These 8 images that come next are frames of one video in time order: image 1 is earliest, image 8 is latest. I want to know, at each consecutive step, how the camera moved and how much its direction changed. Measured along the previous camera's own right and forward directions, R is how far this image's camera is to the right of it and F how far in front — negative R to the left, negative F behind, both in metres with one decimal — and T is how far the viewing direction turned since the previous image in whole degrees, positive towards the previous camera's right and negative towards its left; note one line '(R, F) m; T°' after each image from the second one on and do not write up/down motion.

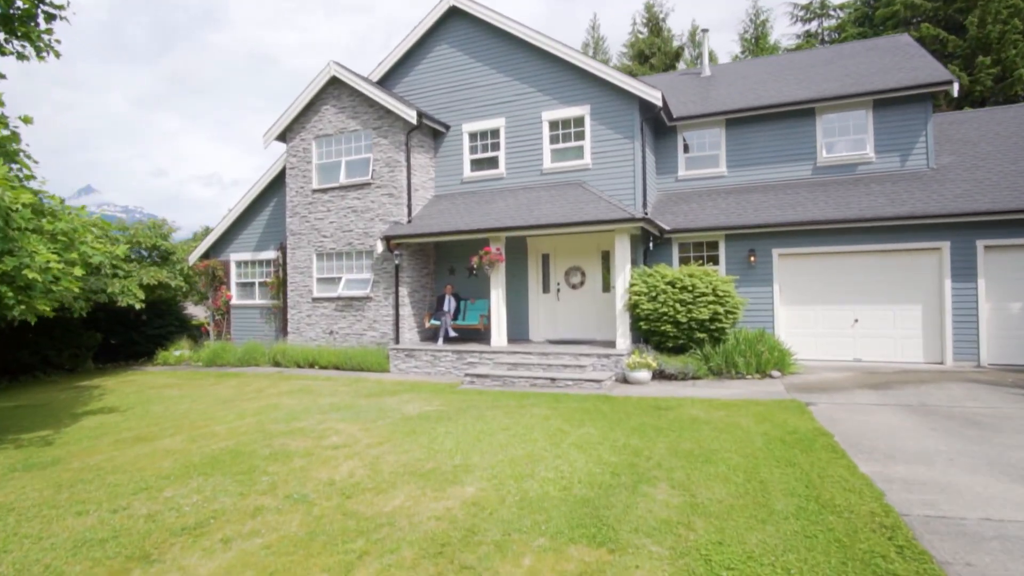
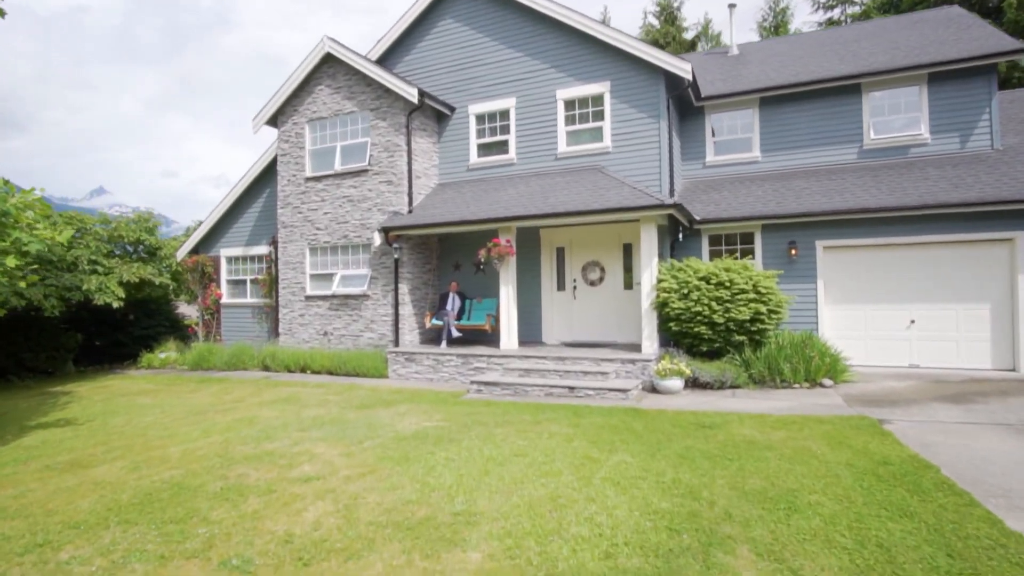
(-0.1, +1.3) m; -1°
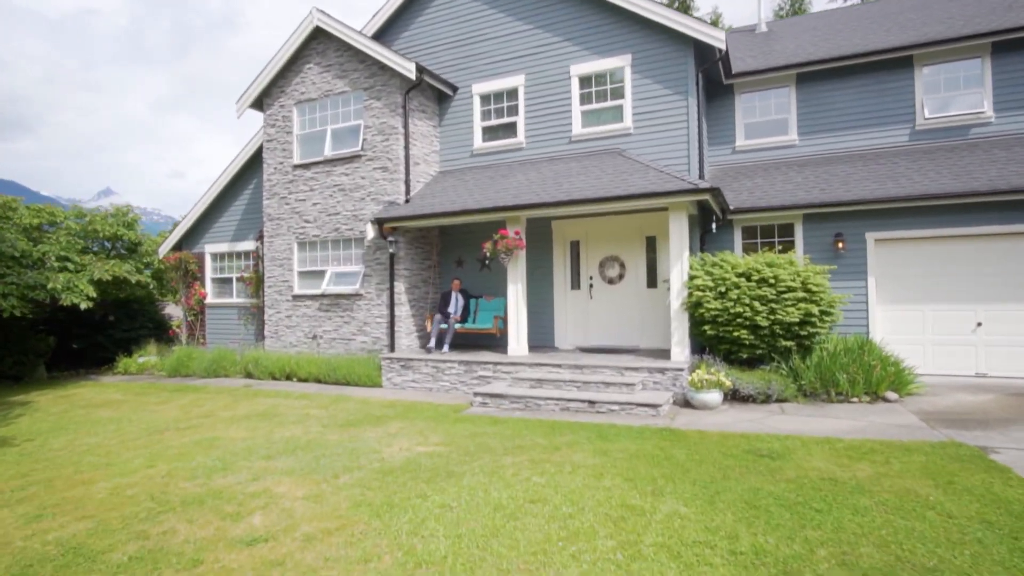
(-0.1, +1.3) m; -1°
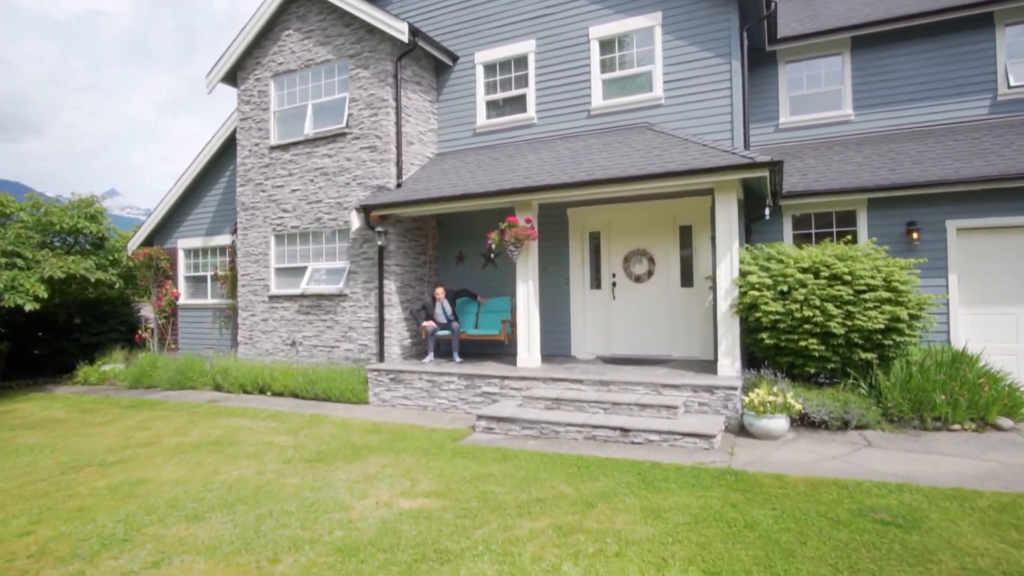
(-0.1, +1.6) m; 0°
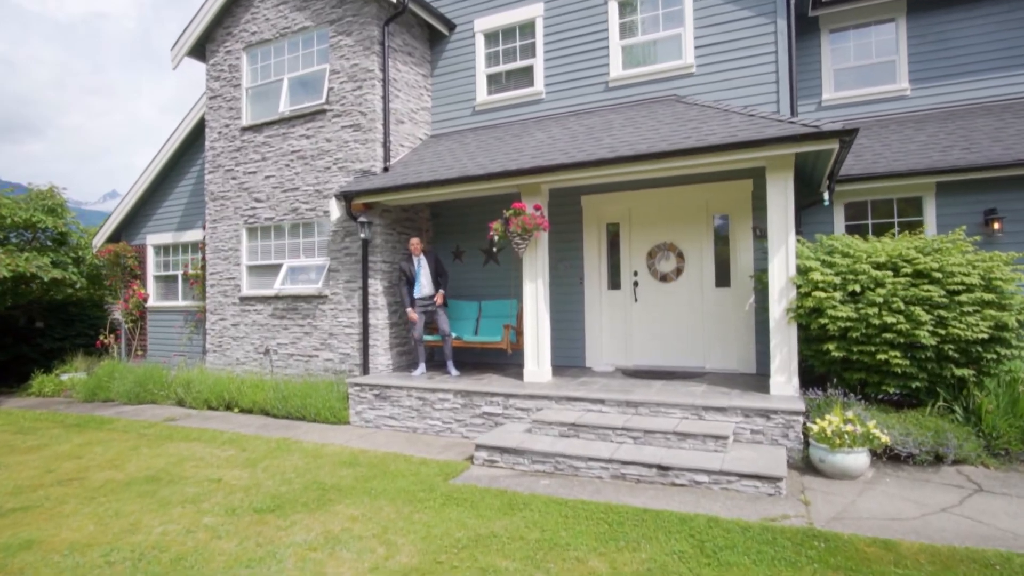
(-0.1, +1.3) m; 0°
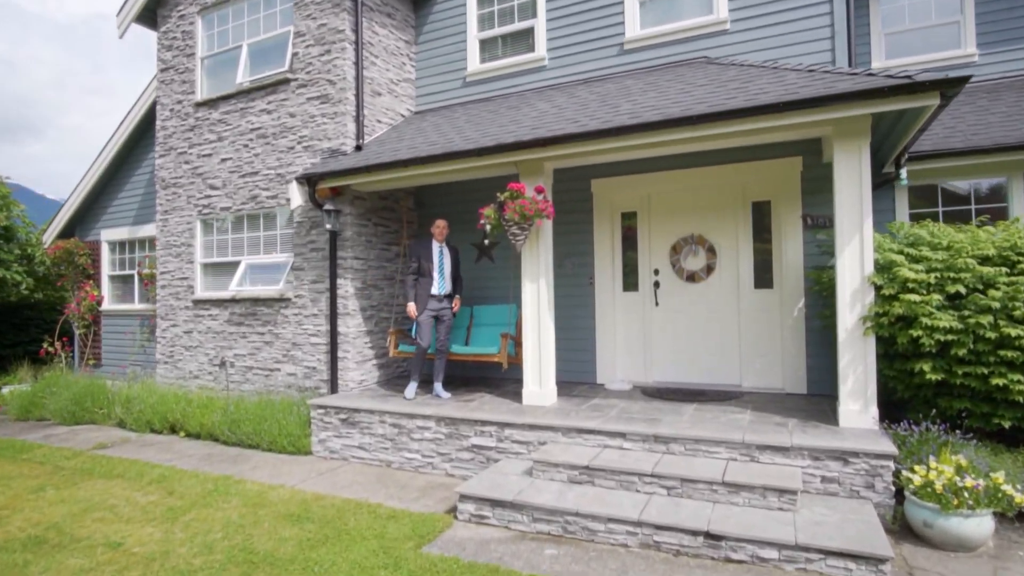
(0.0, +1.3) m; 0°
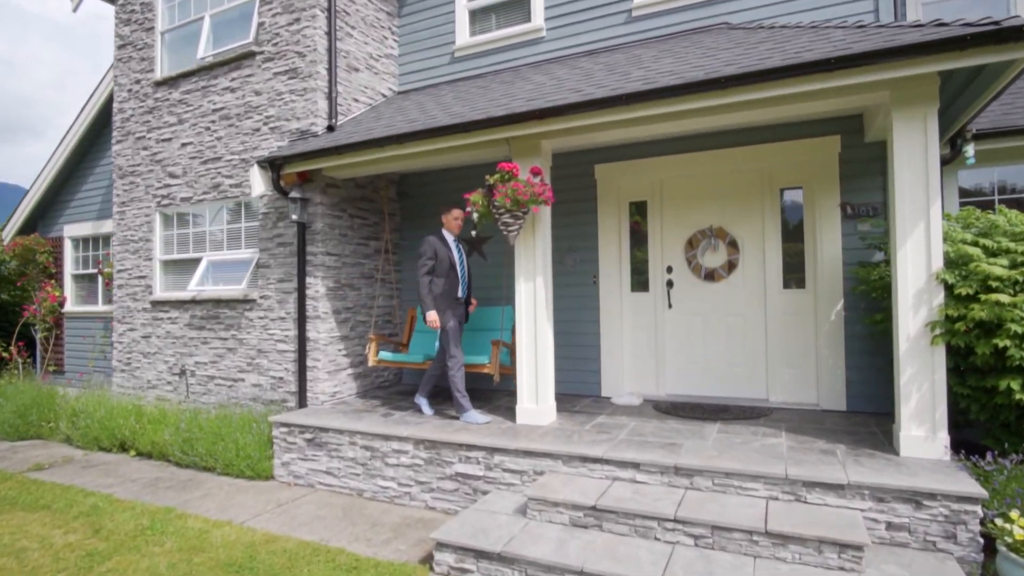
(+0.1, +0.8) m; 0°
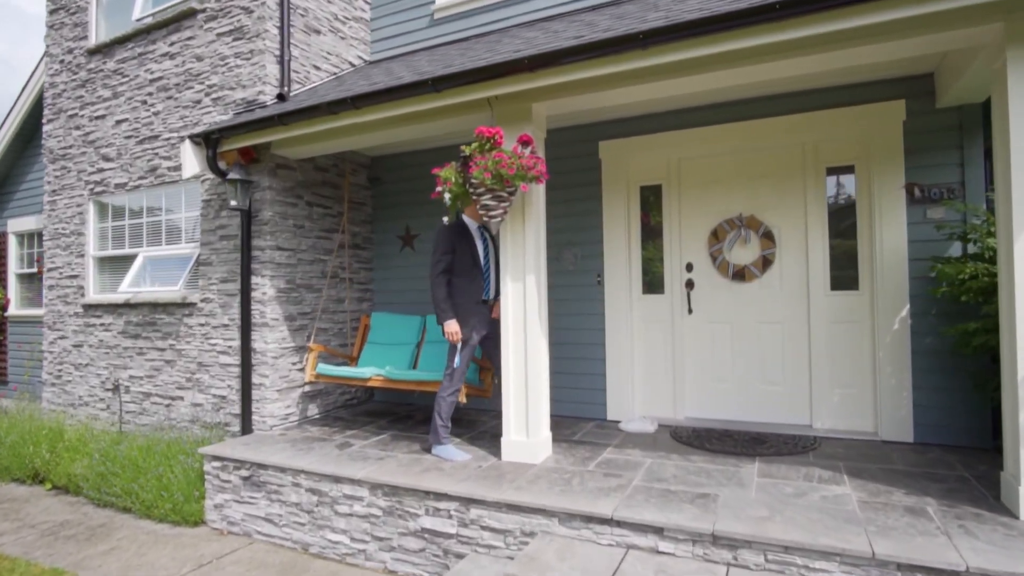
(+0.1, +1.0) m; 0°
